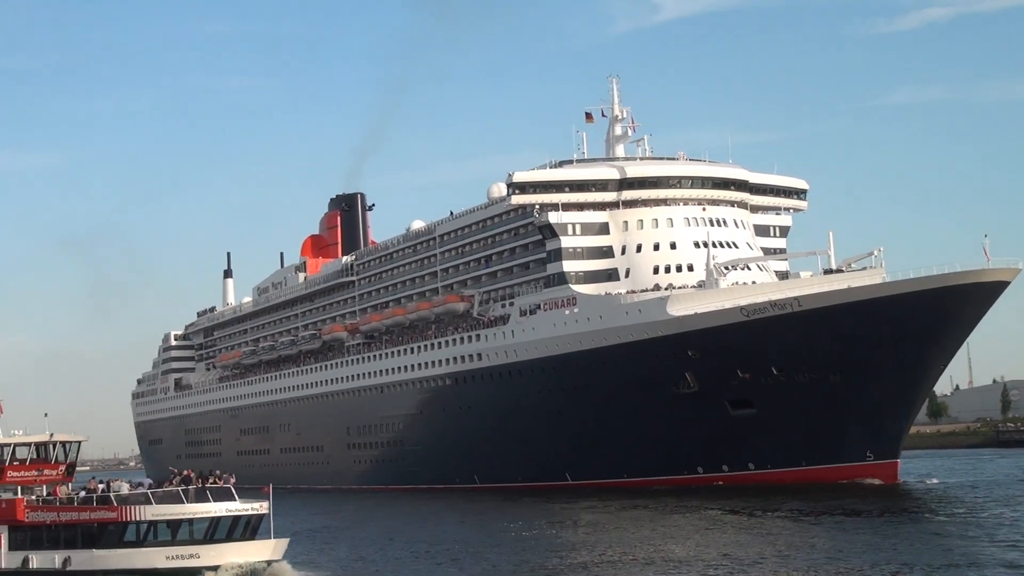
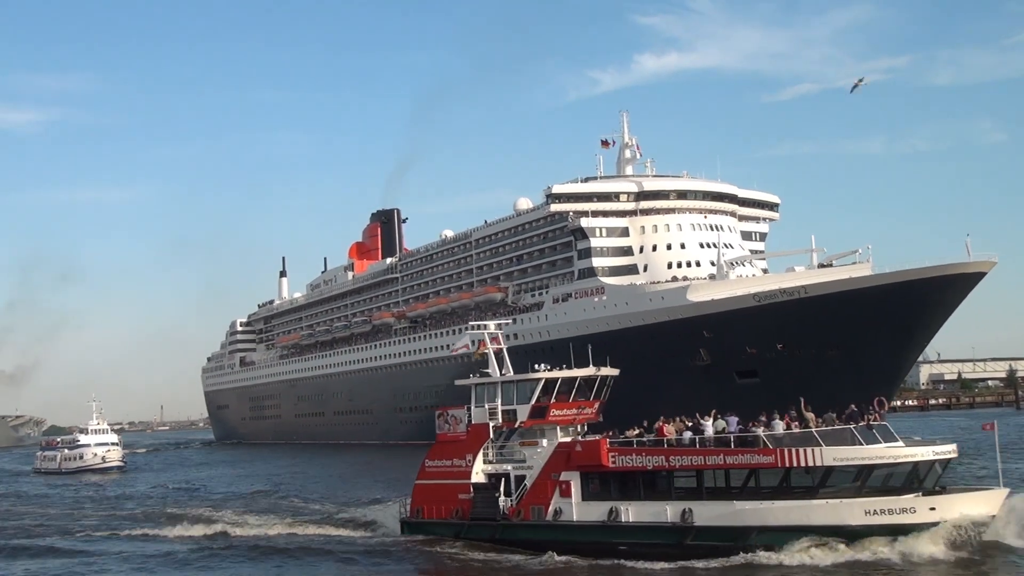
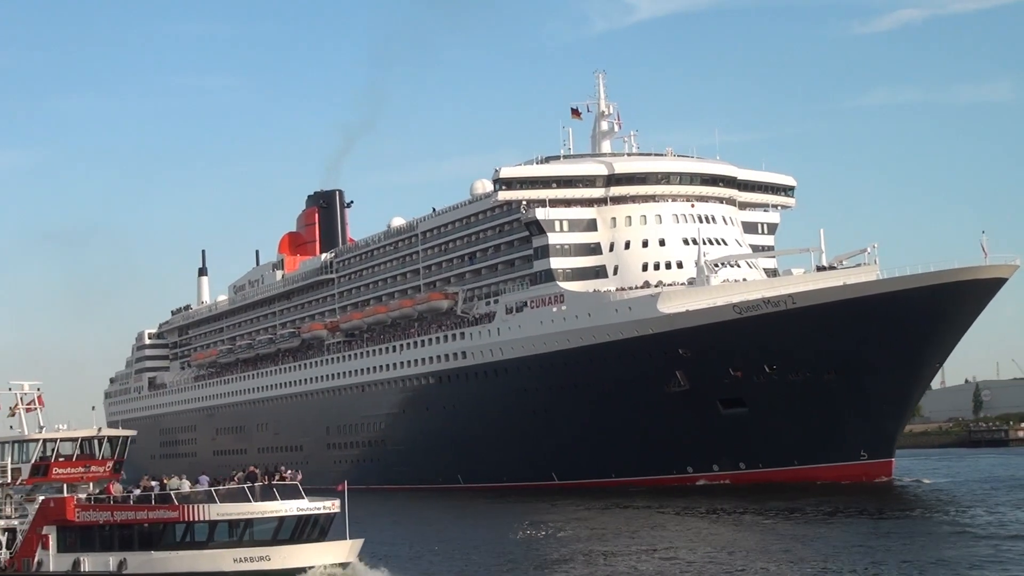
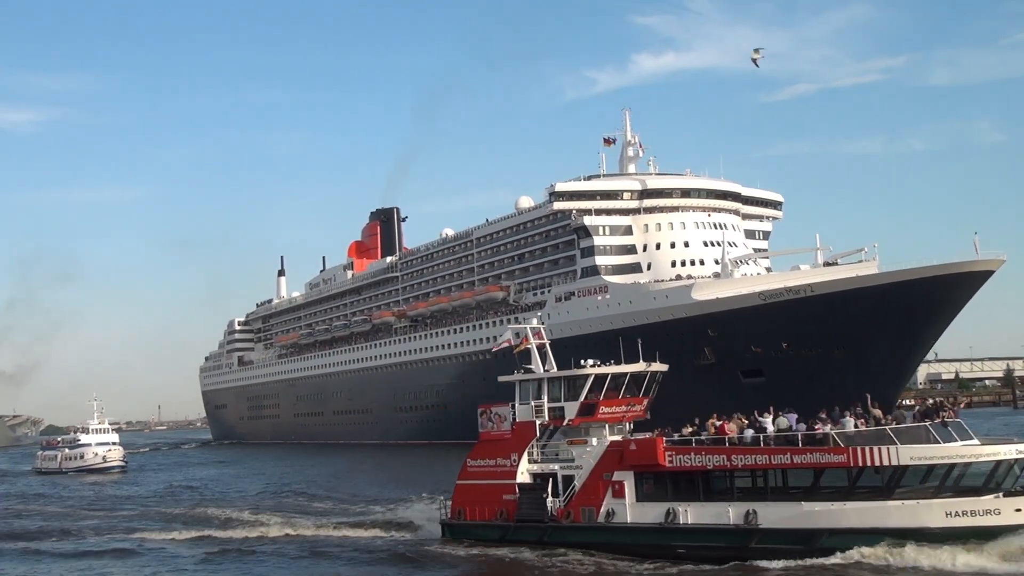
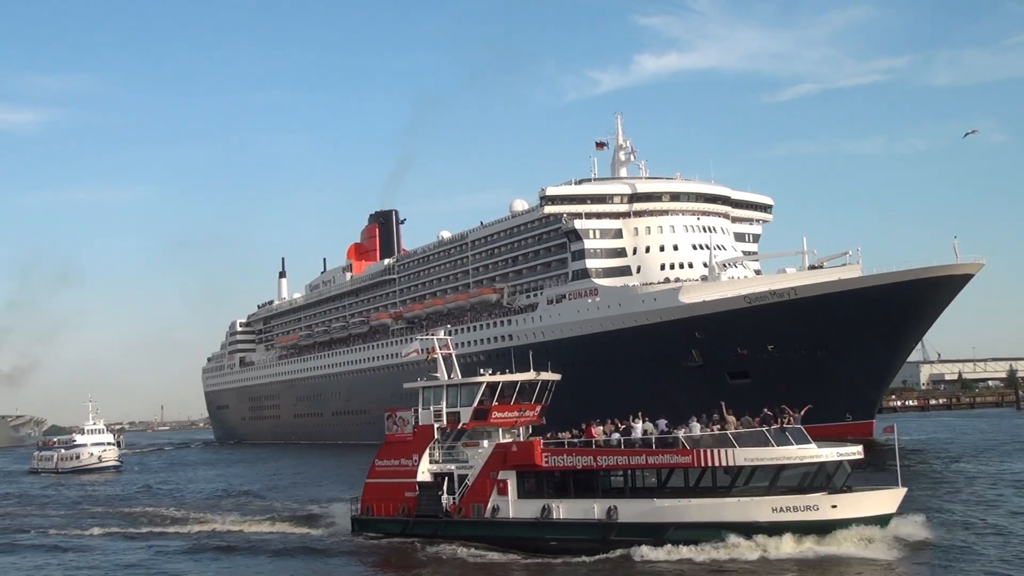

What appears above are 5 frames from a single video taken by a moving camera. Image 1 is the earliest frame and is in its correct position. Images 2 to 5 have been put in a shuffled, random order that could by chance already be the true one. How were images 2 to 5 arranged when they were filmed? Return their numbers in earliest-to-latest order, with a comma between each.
3, 5, 2, 4
